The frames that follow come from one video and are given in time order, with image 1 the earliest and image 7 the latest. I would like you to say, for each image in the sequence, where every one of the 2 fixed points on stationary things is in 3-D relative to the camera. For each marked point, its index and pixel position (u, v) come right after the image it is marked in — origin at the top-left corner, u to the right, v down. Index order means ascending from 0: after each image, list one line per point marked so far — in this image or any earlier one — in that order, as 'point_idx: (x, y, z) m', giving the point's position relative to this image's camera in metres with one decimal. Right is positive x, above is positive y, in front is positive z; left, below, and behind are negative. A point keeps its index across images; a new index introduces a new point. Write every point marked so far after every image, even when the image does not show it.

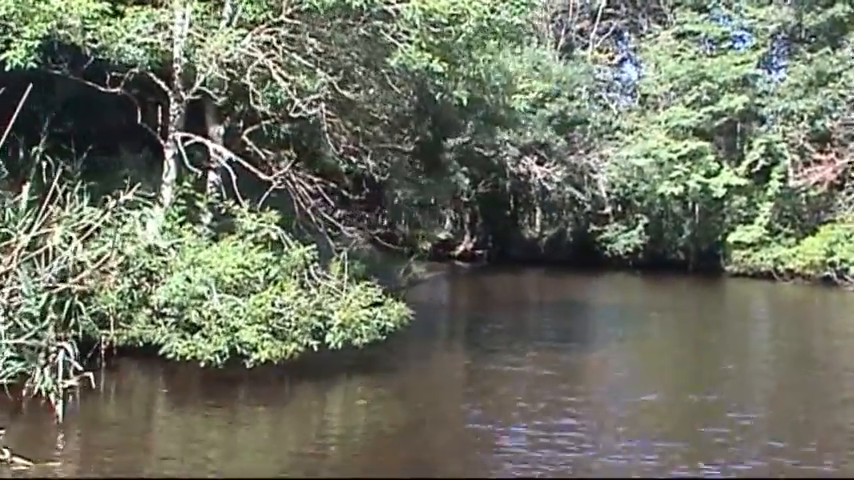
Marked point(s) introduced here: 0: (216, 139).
0: (-1.5, +0.7, +10.4) m
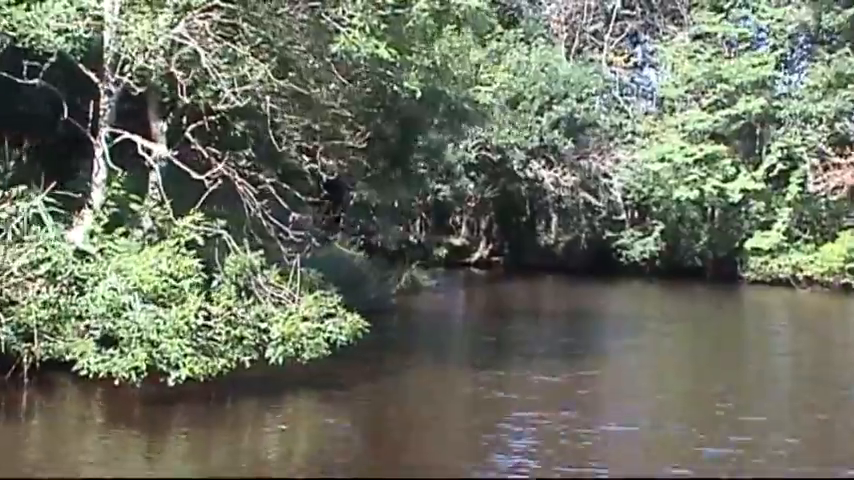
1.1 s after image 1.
0: (-1.8, +0.7, +9.6) m
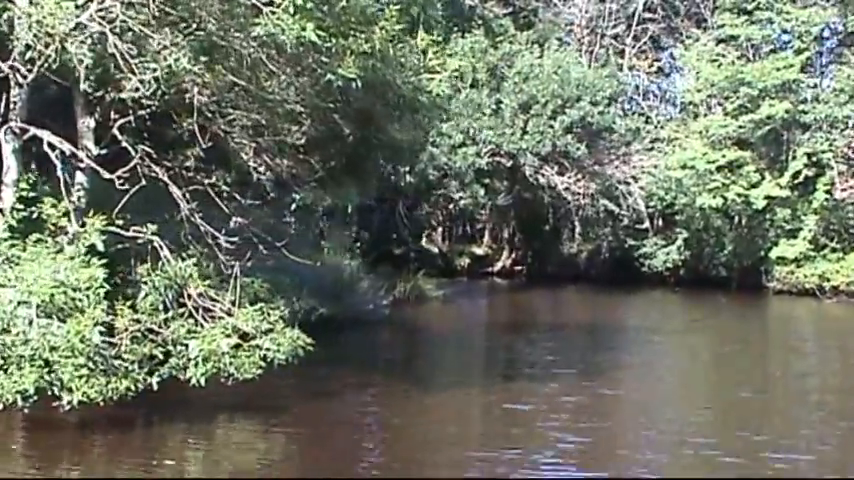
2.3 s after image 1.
0: (-2.1, +0.6, +8.7) m
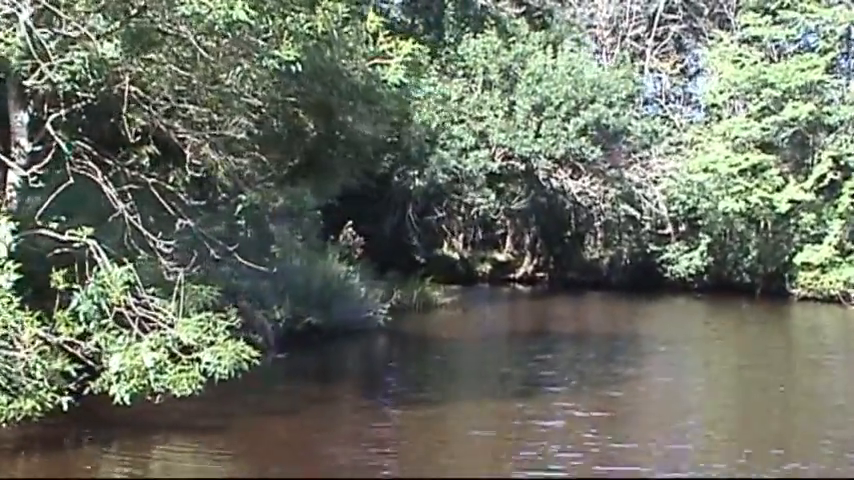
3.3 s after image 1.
0: (-2.3, +0.6, +8.0) m
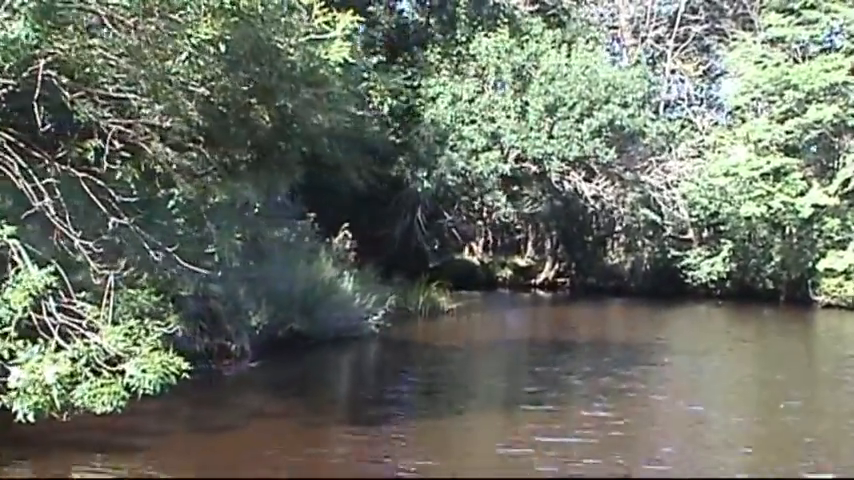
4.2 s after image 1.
0: (-2.6, +0.6, +7.4) m
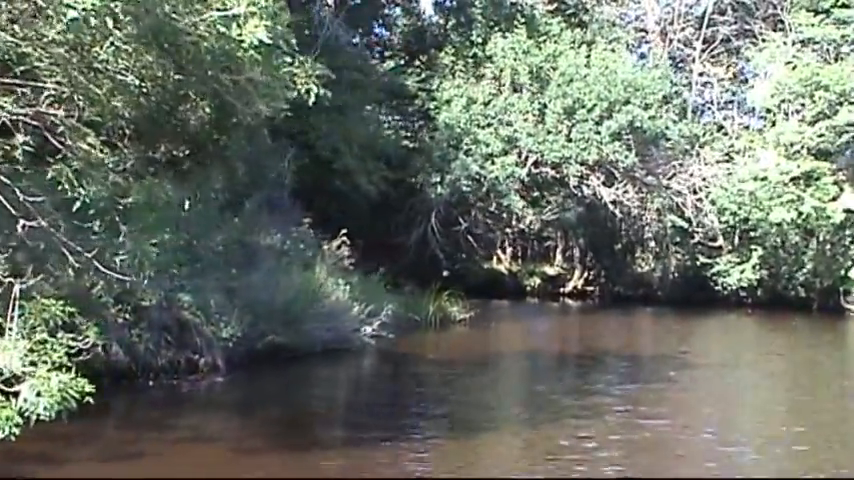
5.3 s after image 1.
0: (-2.8, +0.6, +6.6) m
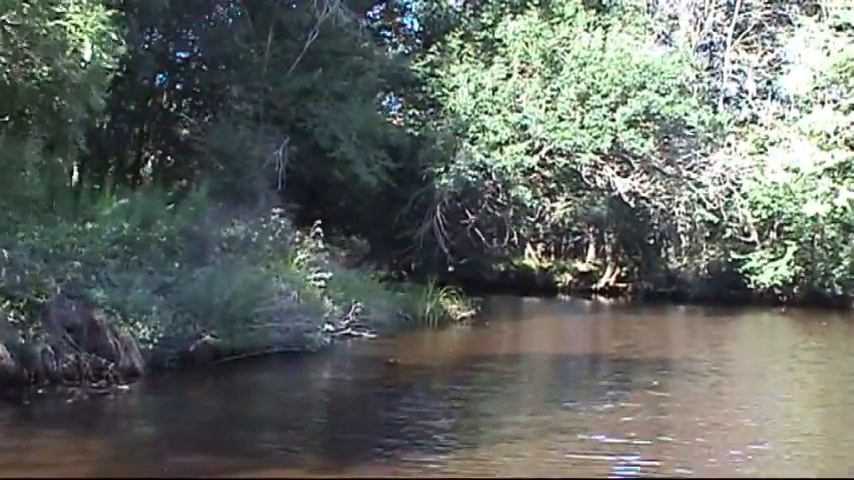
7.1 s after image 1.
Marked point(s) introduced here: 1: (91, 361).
0: (-3.4, +0.7, +5.3) m
1: (-2.4, -0.9, +10.4) m
